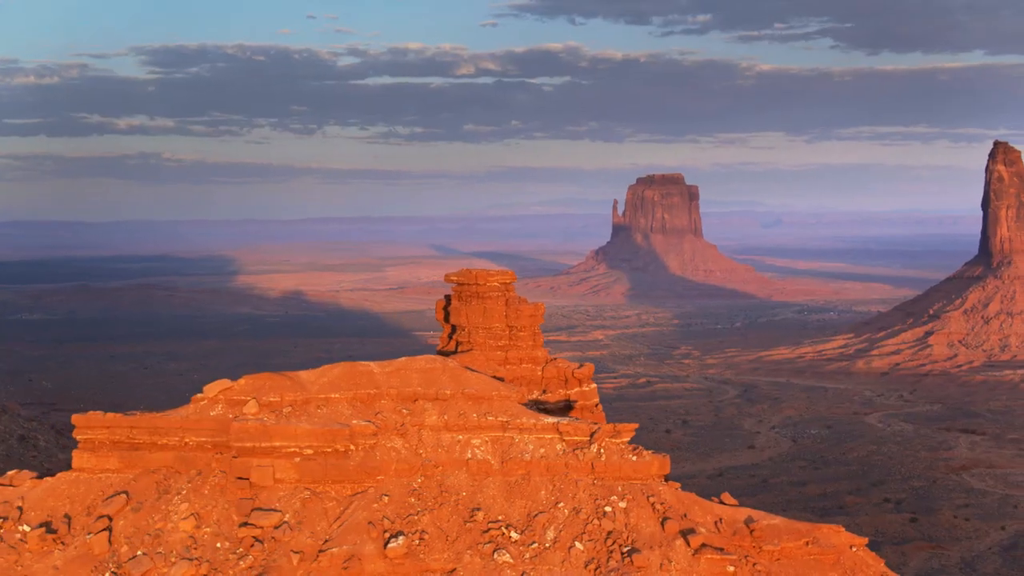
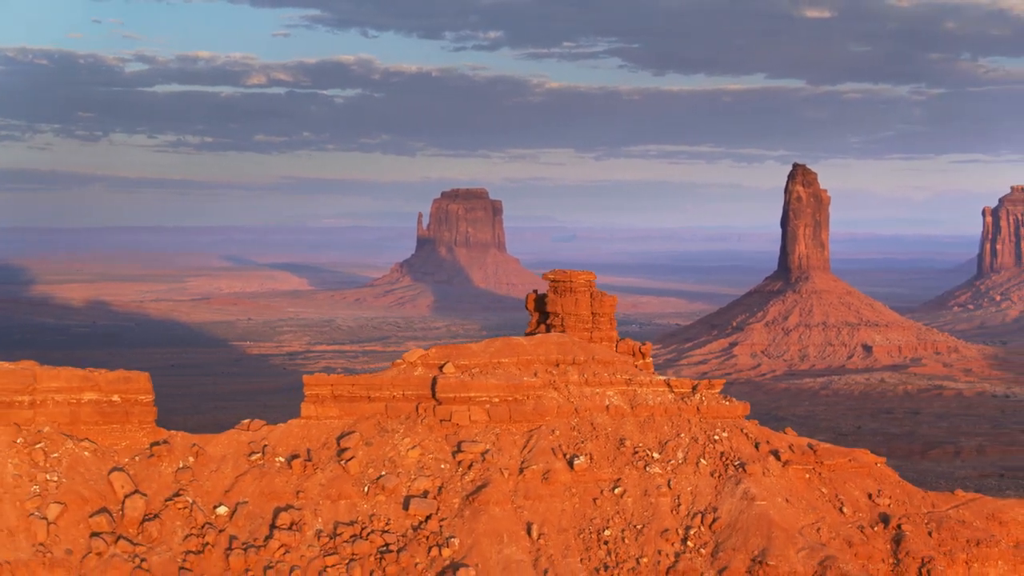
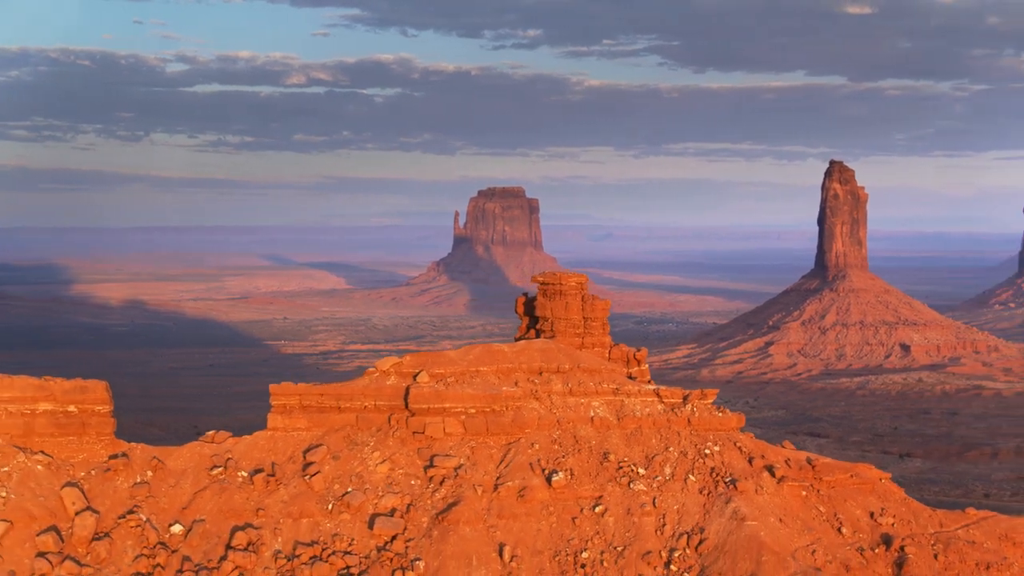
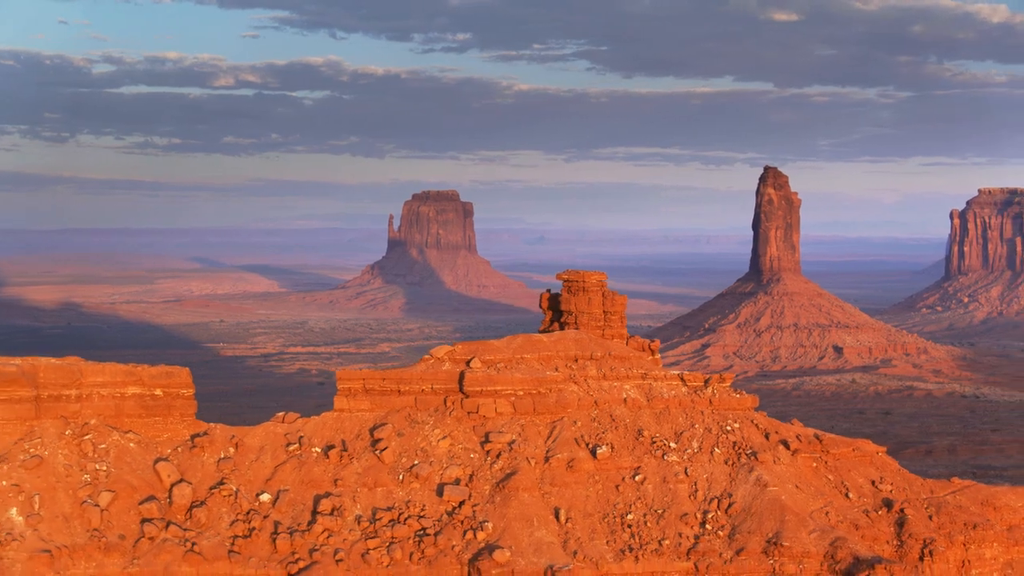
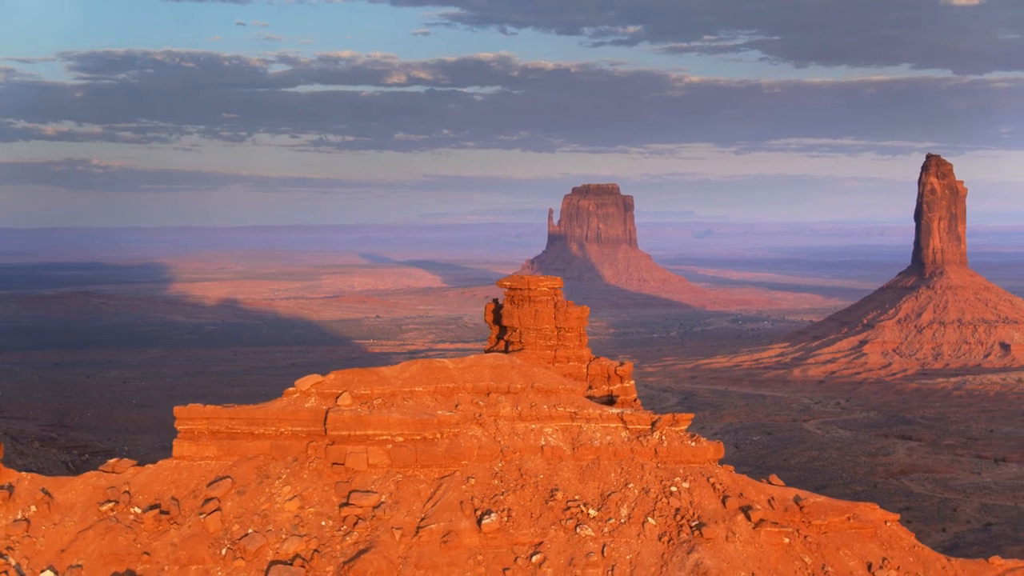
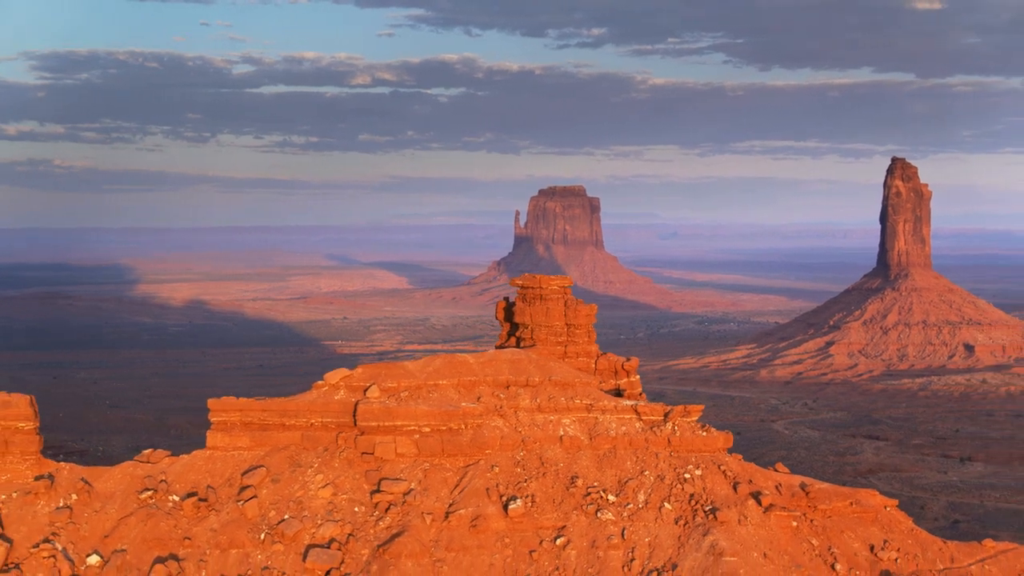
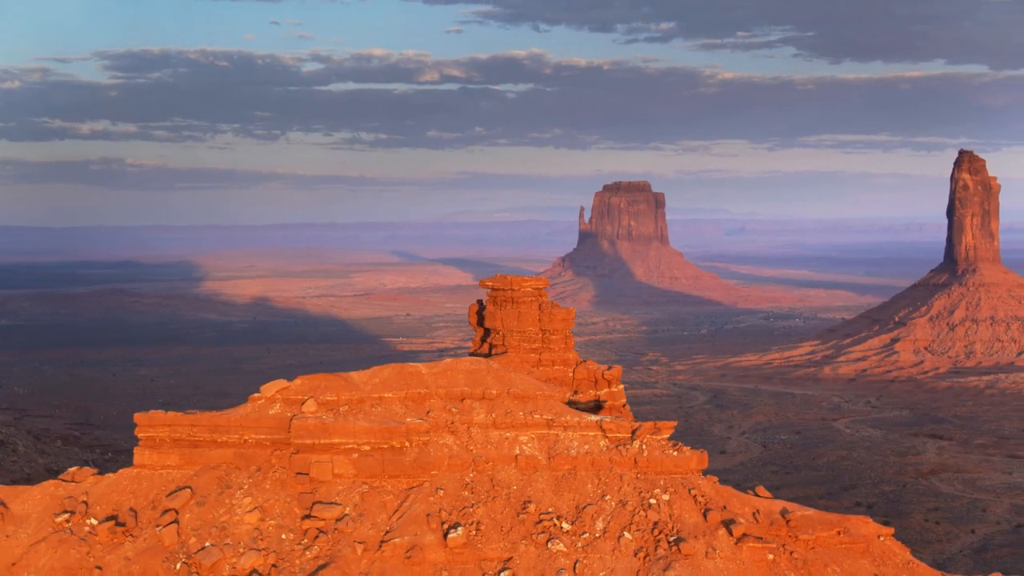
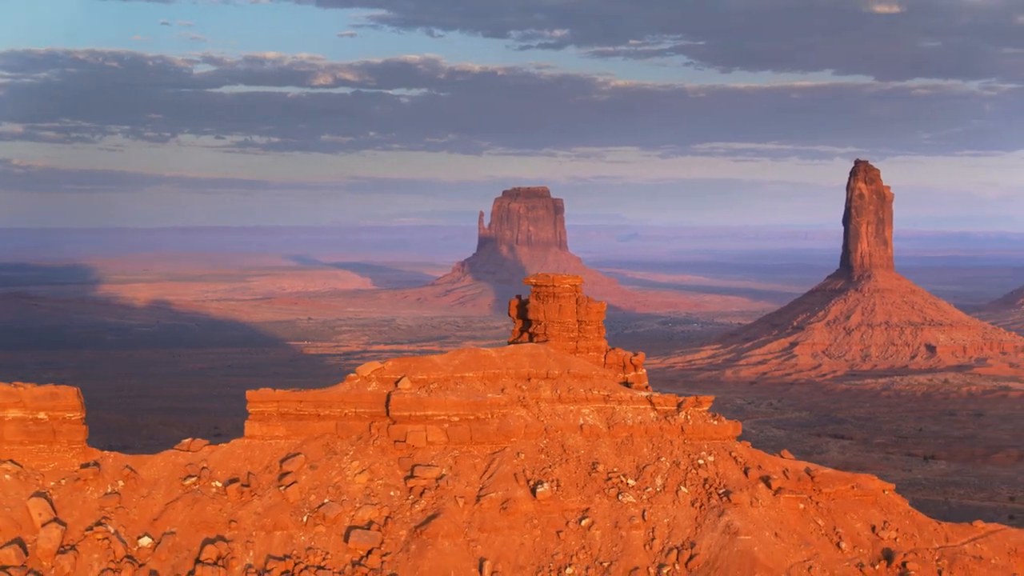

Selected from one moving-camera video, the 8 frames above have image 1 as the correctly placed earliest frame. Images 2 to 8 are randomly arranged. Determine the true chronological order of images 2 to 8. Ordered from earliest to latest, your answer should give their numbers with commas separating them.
7, 5, 6, 8, 3, 2, 4
